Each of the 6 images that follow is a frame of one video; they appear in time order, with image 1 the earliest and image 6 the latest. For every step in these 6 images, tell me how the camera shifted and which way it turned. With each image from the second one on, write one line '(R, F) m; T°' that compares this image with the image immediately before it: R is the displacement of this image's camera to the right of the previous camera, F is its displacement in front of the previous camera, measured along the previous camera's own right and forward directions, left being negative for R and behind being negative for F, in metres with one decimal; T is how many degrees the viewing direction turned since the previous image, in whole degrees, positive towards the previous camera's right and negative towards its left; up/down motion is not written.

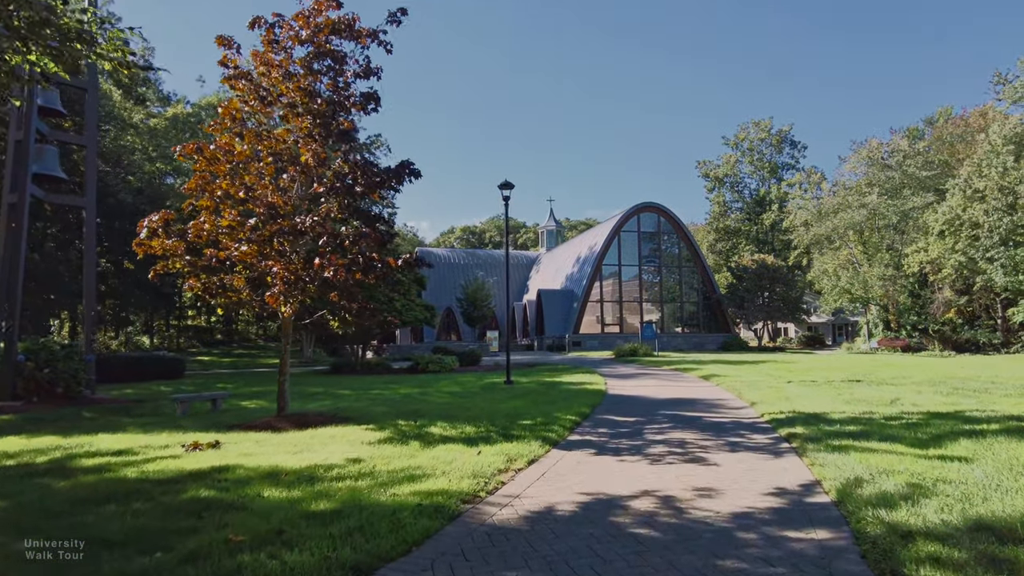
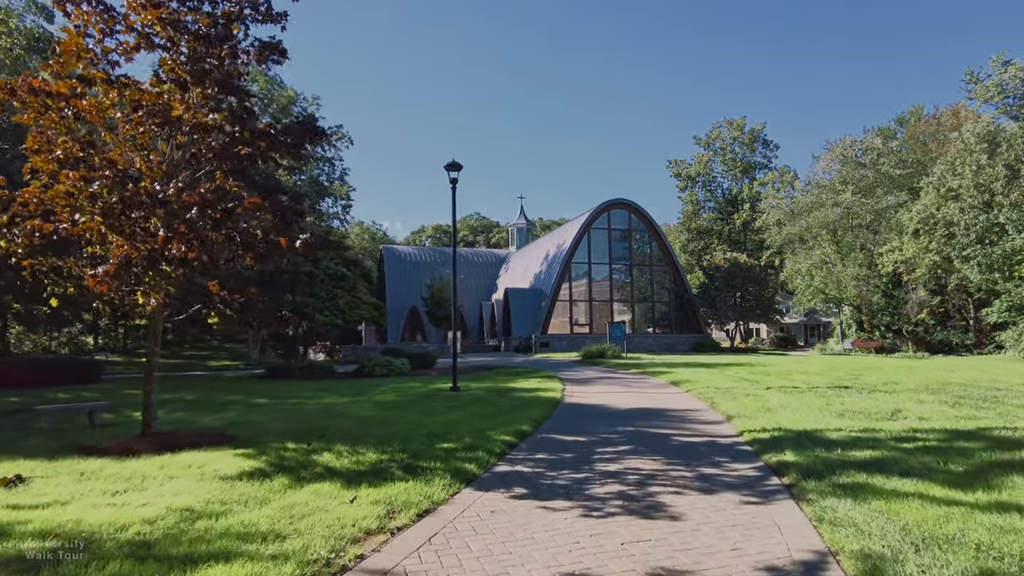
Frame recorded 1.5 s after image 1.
(+0.6, +1.9) m; +2°
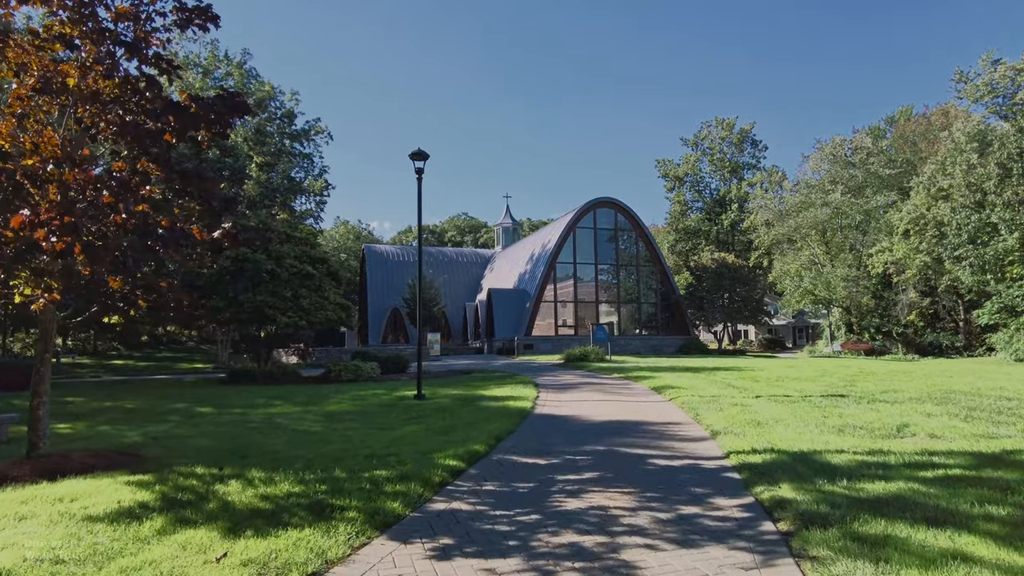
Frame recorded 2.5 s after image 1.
(+0.4, +1.1) m; +1°
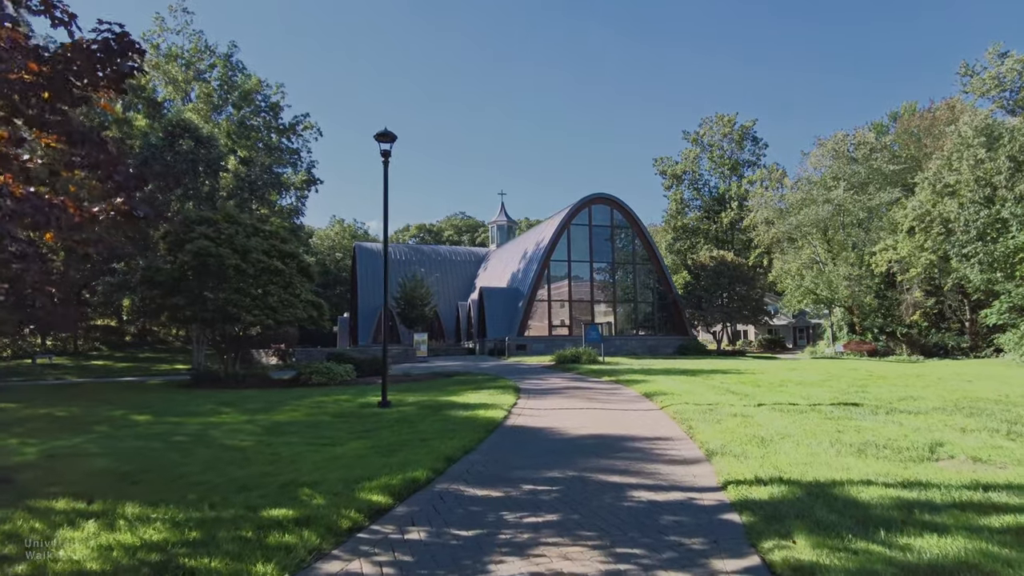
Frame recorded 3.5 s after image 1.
(+0.5, +1.4) m; 0°
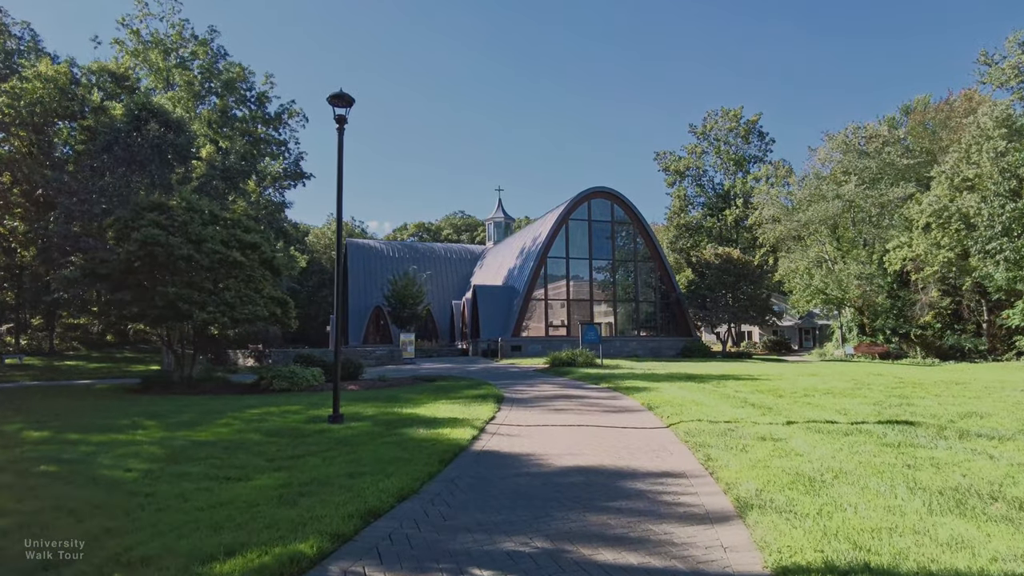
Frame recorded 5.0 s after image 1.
(+0.4, +2.0) m; 0°
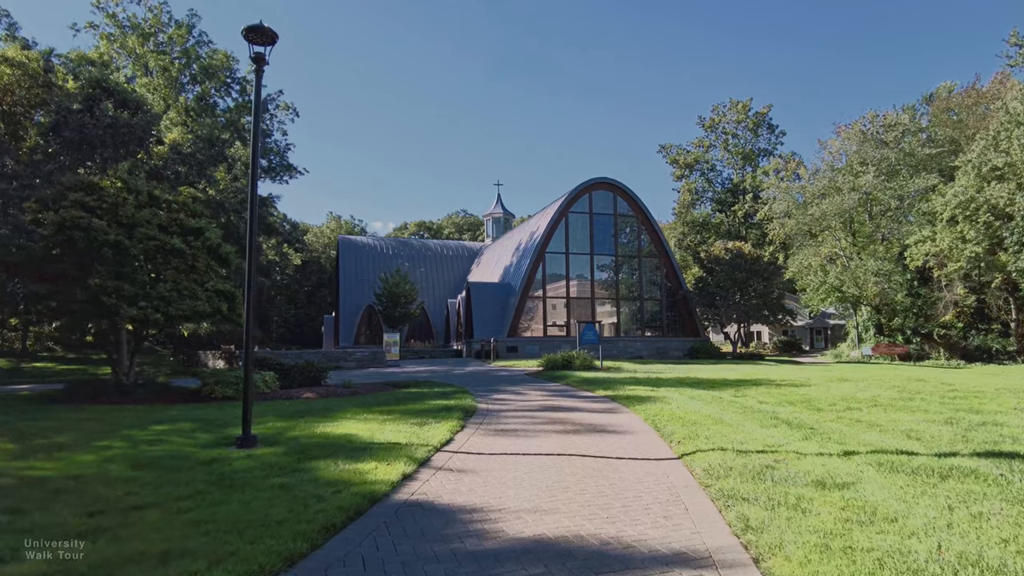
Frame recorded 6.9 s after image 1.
(+0.5, +2.4) m; 0°
